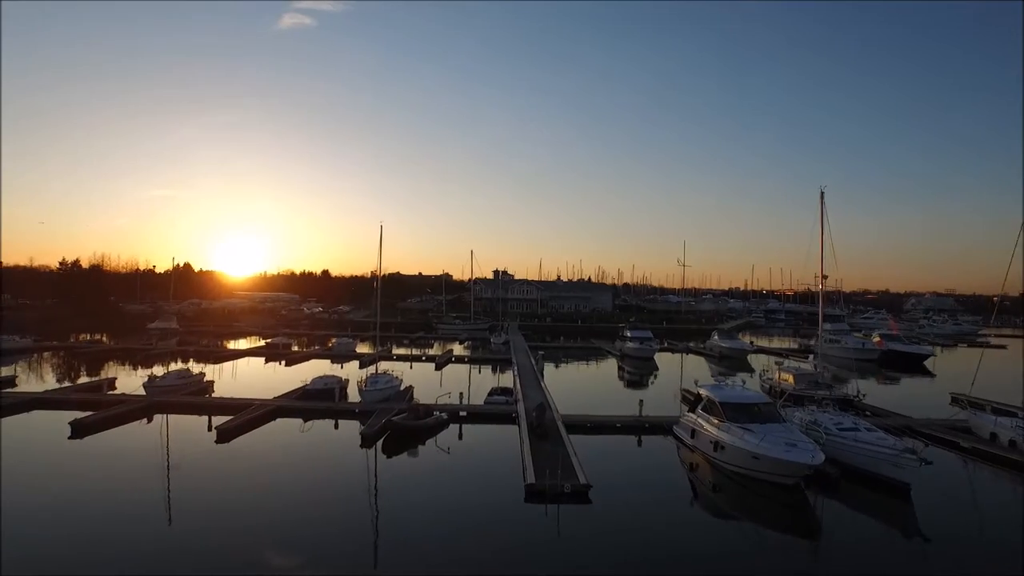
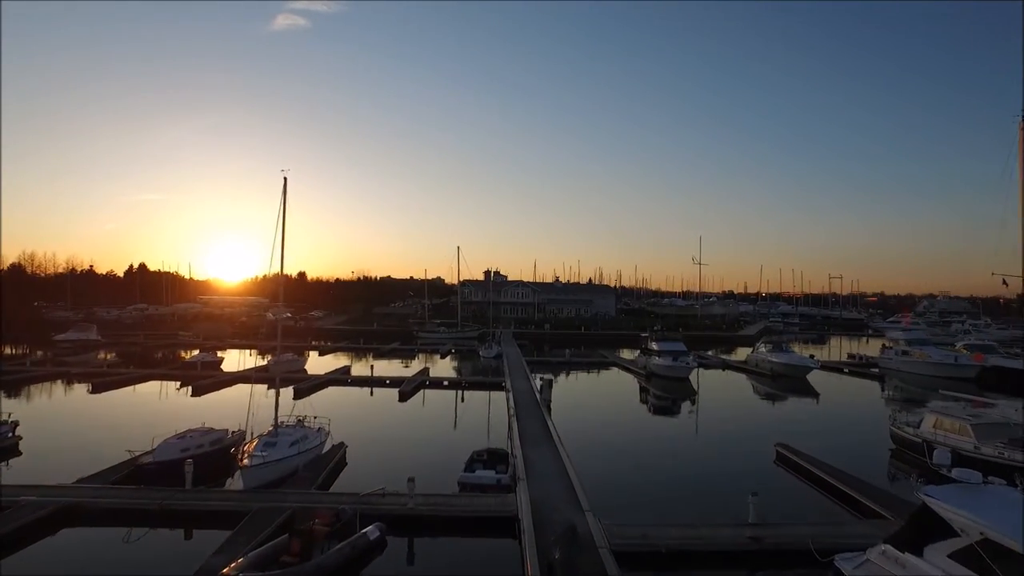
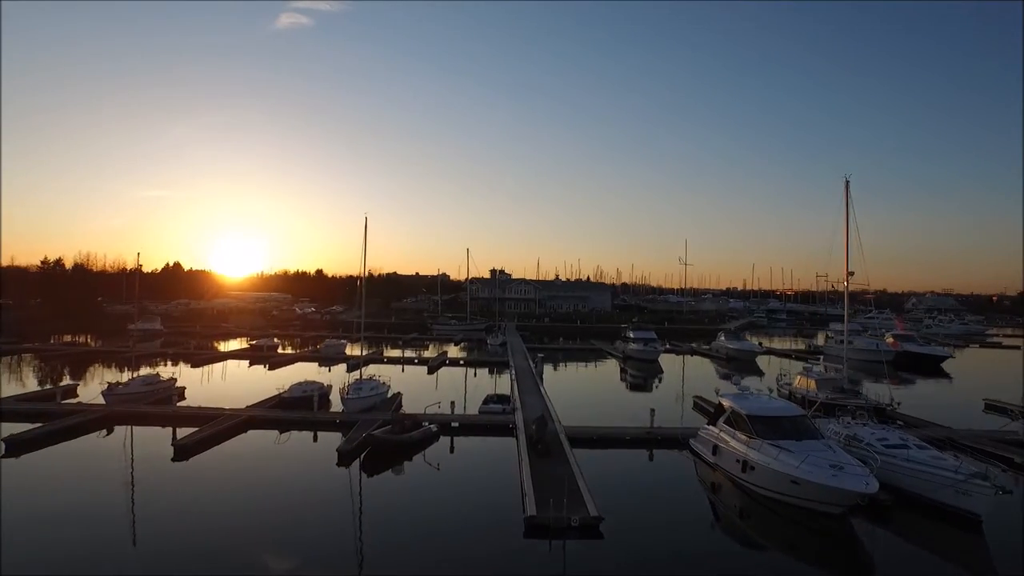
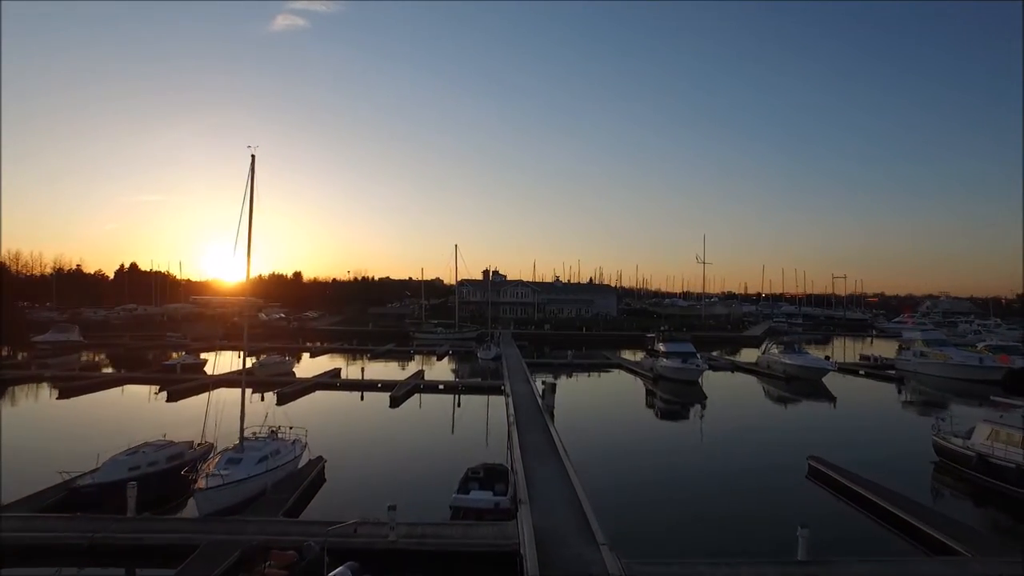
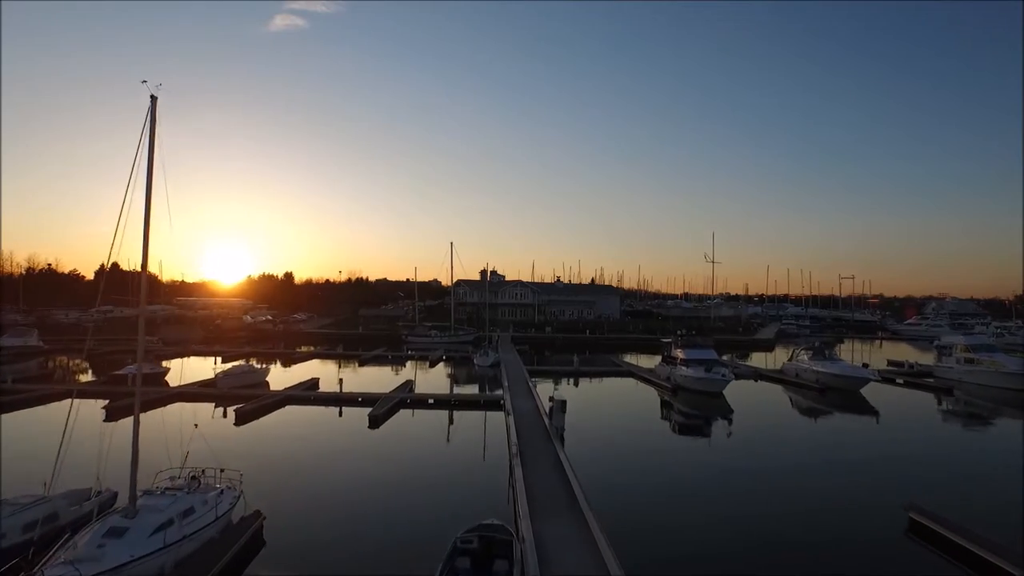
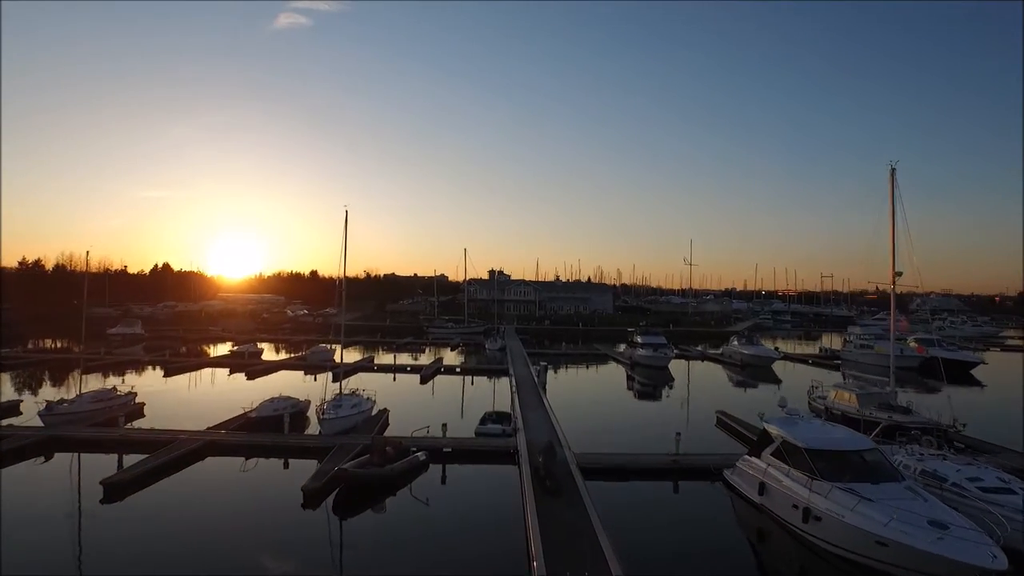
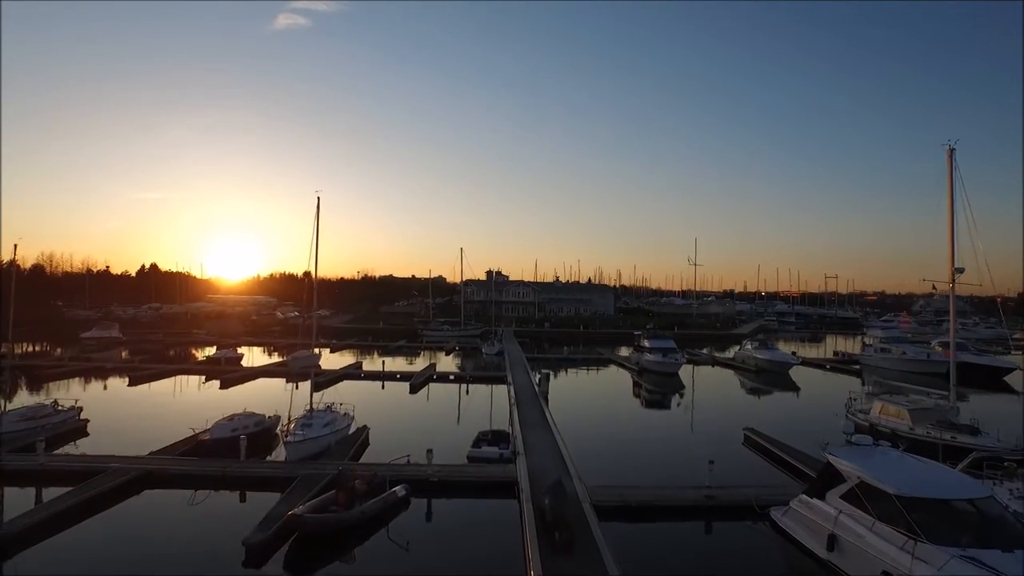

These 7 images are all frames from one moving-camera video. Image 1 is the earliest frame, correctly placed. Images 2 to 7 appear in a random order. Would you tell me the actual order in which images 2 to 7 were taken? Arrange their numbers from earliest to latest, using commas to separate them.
3, 6, 7, 2, 4, 5
